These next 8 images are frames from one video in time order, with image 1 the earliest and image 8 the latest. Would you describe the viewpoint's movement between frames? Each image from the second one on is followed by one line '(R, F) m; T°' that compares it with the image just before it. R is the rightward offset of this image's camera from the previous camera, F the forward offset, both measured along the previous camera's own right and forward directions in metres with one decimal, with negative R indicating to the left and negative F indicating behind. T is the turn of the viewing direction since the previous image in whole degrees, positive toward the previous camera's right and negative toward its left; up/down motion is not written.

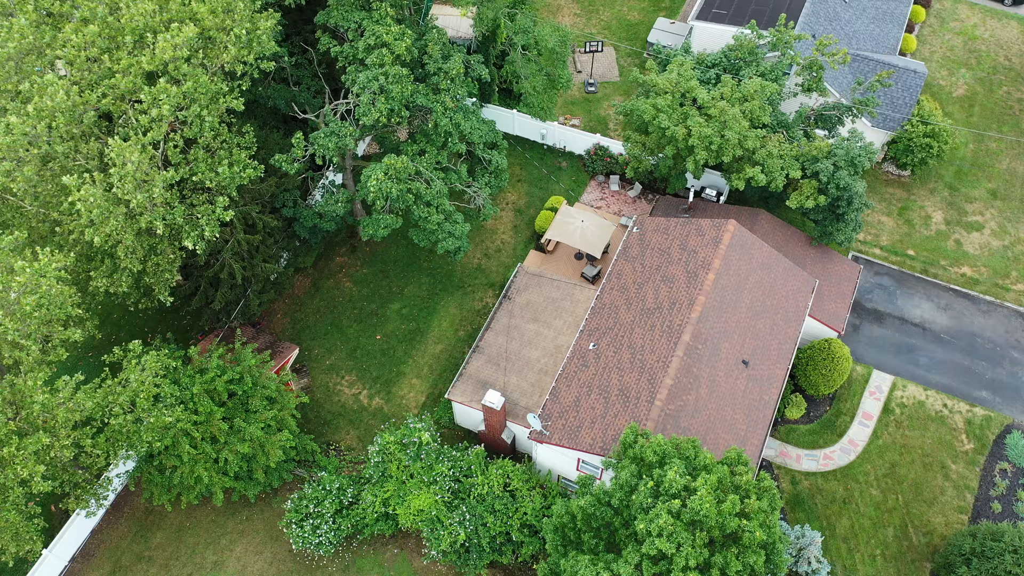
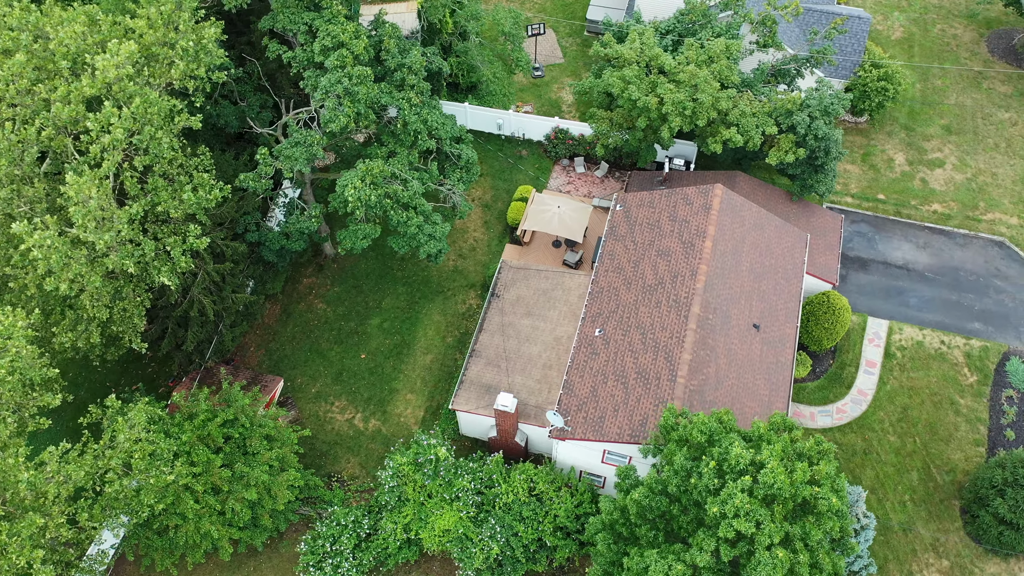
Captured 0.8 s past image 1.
(-2.1, +1.5) m; +5°
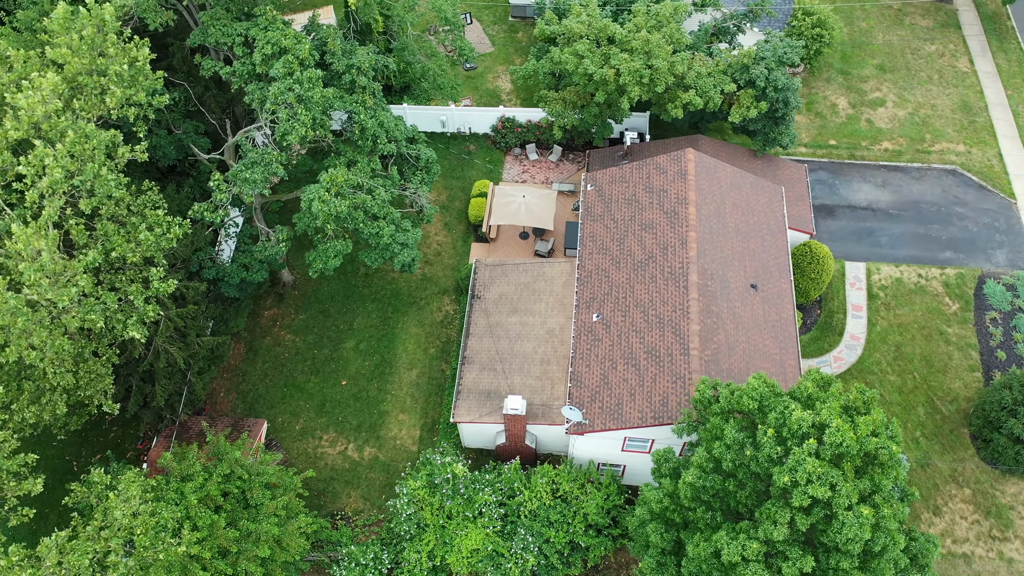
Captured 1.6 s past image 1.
(-2.1, +1.5) m; +6°
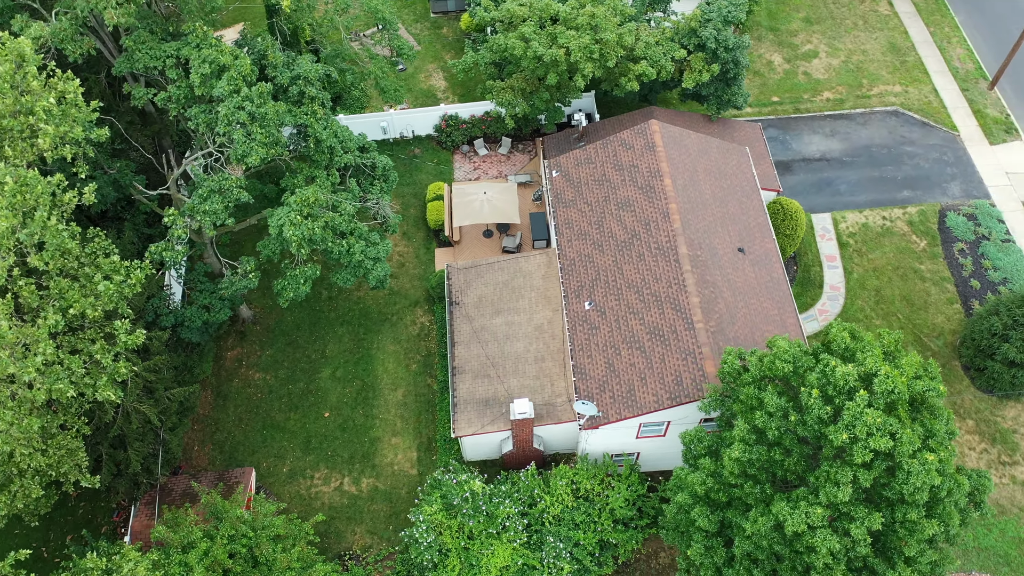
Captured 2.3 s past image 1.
(-1.9, +1.3) m; +5°
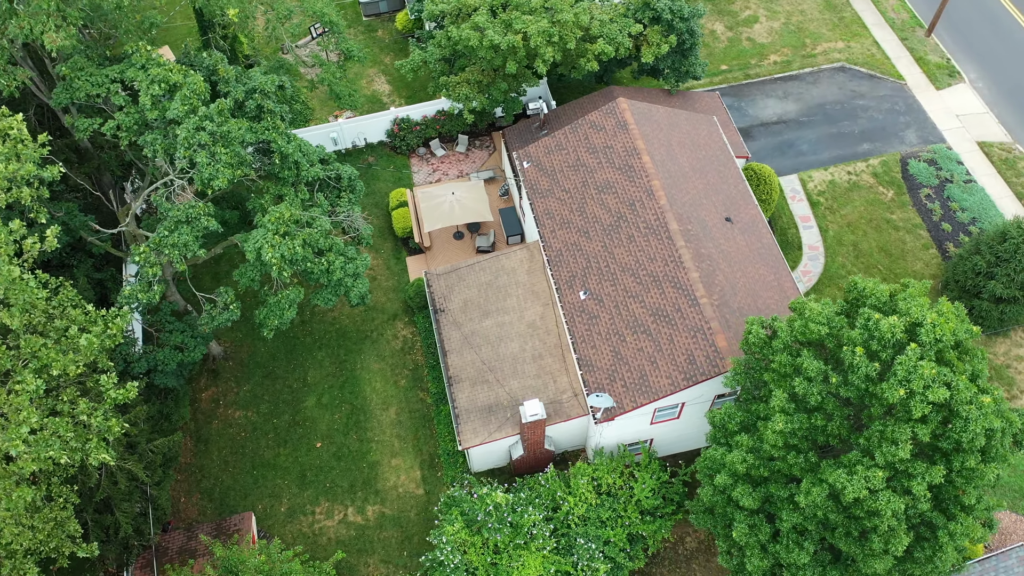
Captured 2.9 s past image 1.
(-1.6, +1.1) m; +5°
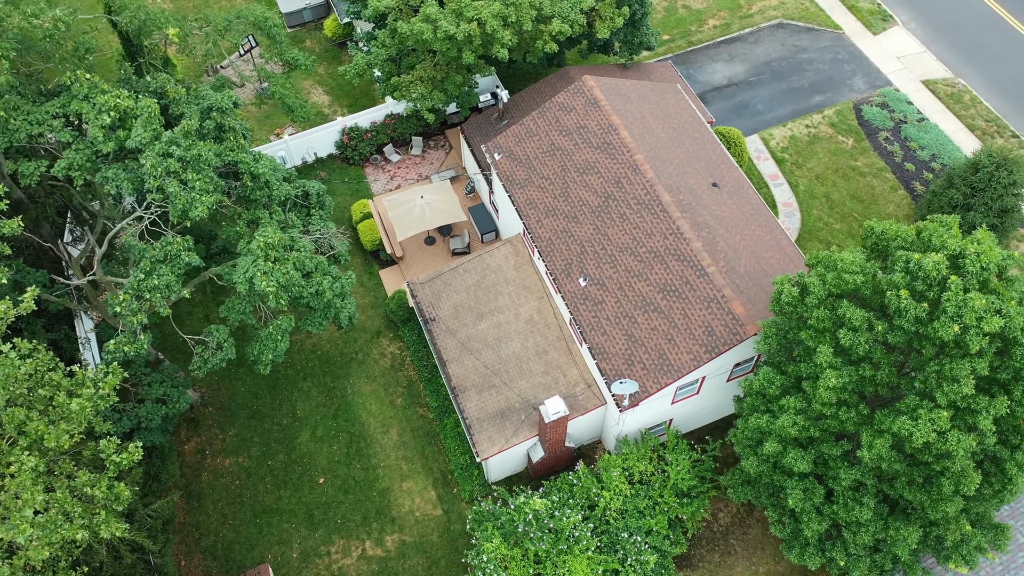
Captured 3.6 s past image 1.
(-2.0, +1.2) m; +5°
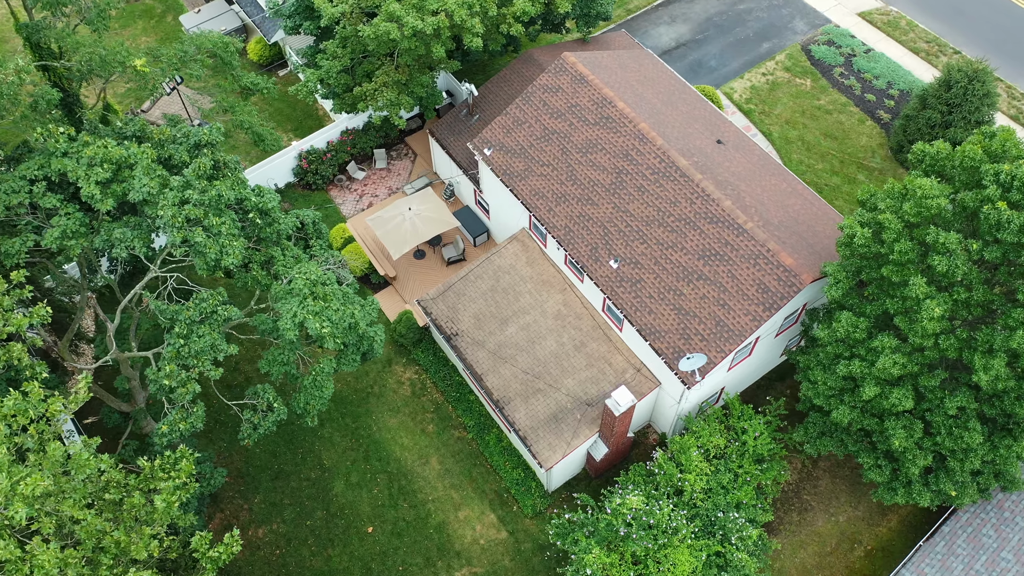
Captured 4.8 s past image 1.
(-3.4, +1.6) m; +7°
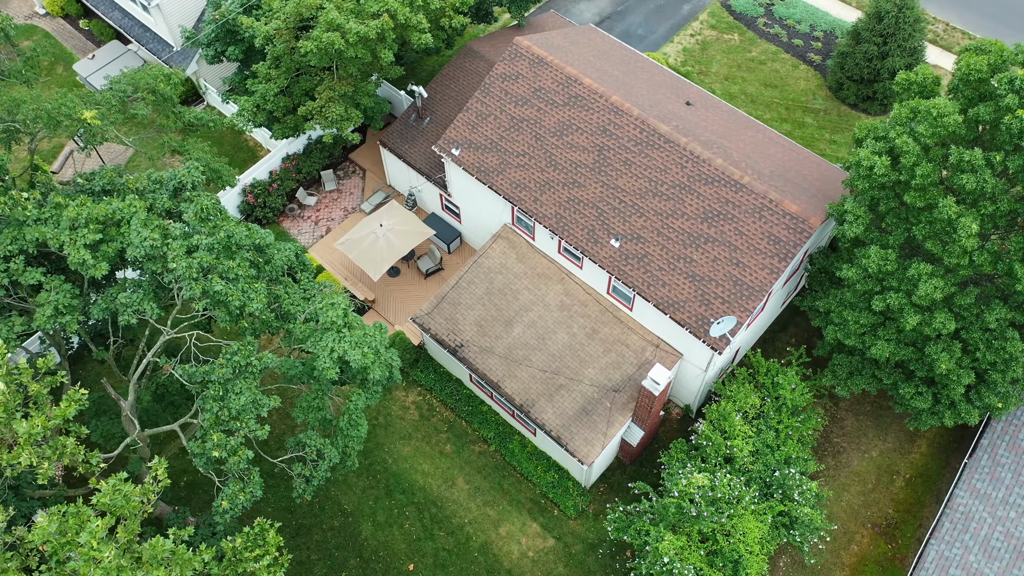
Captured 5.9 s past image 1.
(-2.6, +1.1) m; +7°
